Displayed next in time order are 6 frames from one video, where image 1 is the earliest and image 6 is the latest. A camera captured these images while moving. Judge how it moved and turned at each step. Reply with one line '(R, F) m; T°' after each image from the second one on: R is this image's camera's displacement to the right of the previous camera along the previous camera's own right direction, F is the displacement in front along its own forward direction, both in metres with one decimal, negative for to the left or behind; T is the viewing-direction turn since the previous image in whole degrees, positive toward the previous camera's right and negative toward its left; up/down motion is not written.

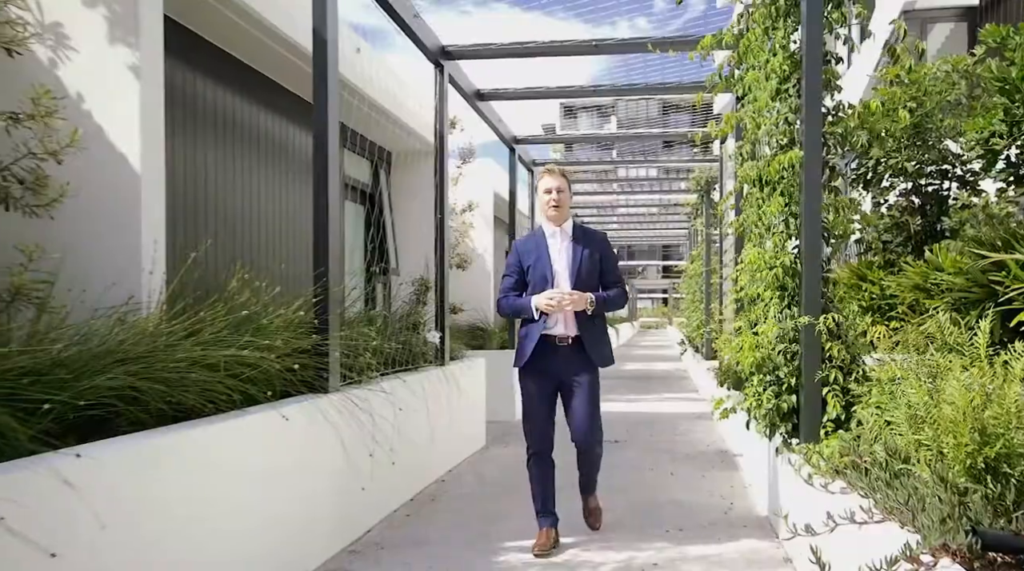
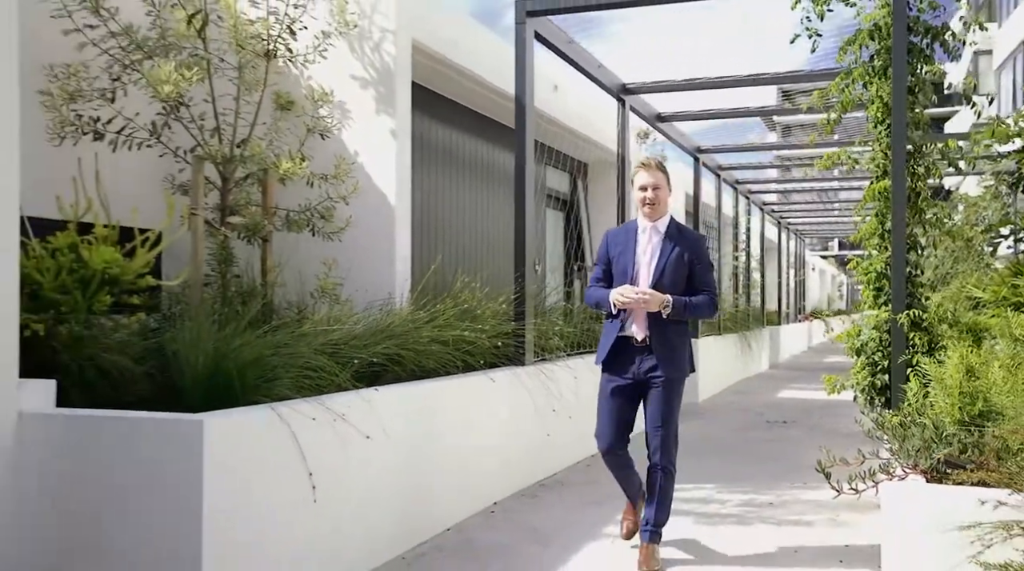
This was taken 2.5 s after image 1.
(+0.3, -1.3) m; -12°
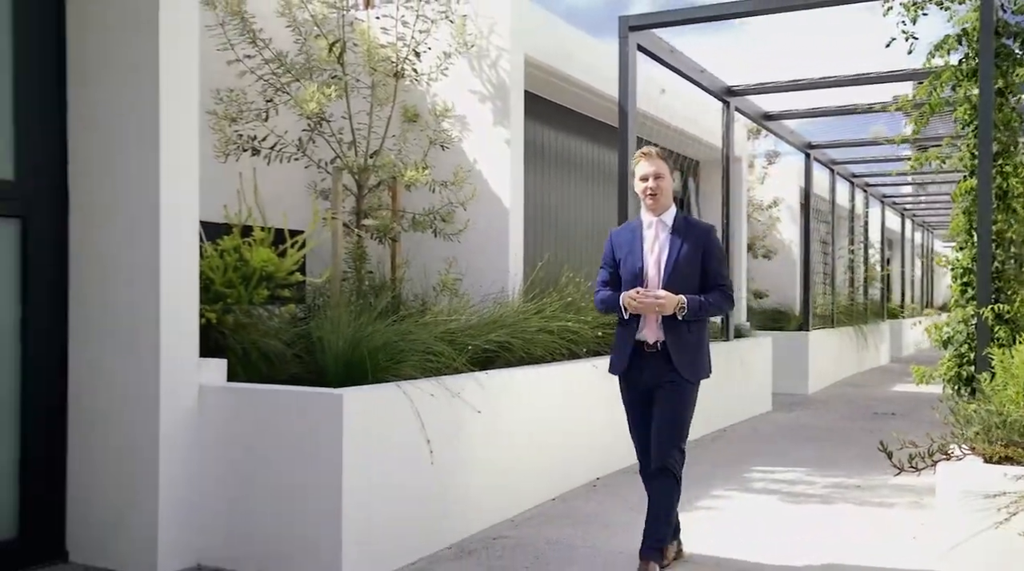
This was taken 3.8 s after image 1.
(+0.1, -0.5) m; -7°
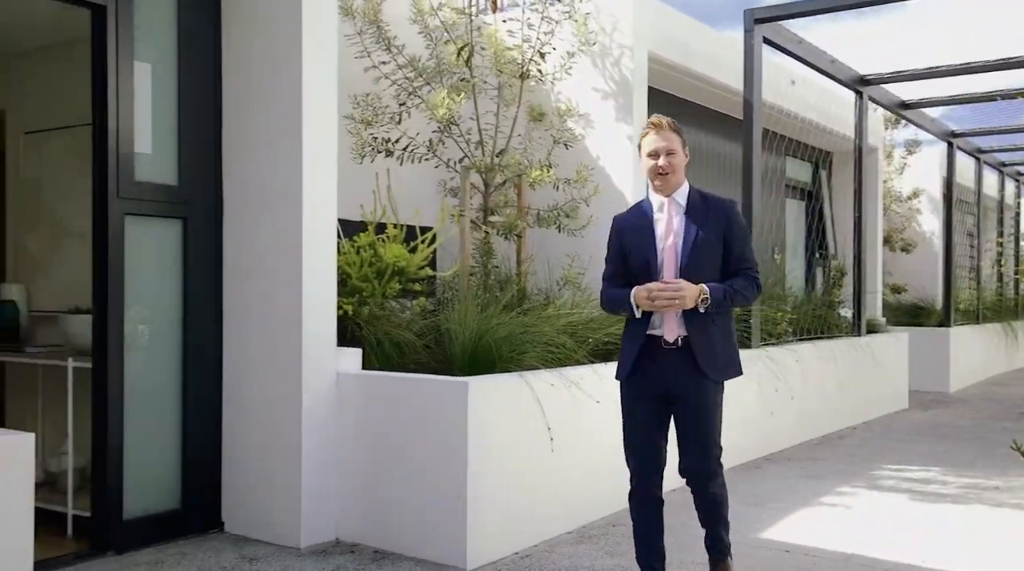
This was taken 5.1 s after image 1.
(+0.1, -0.2) m; -8°
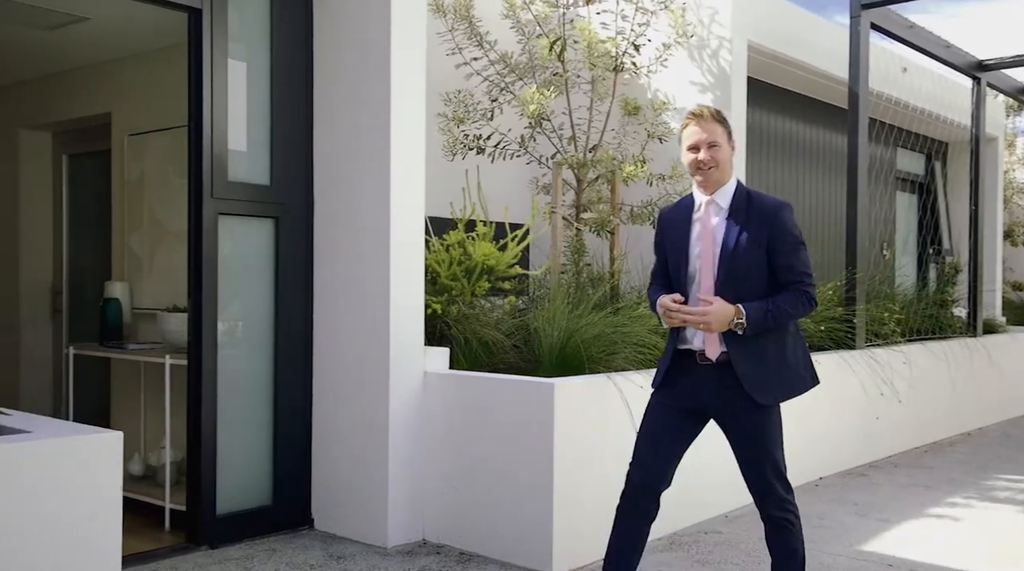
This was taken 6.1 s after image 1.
(+0.1, +0.1) m; -6°
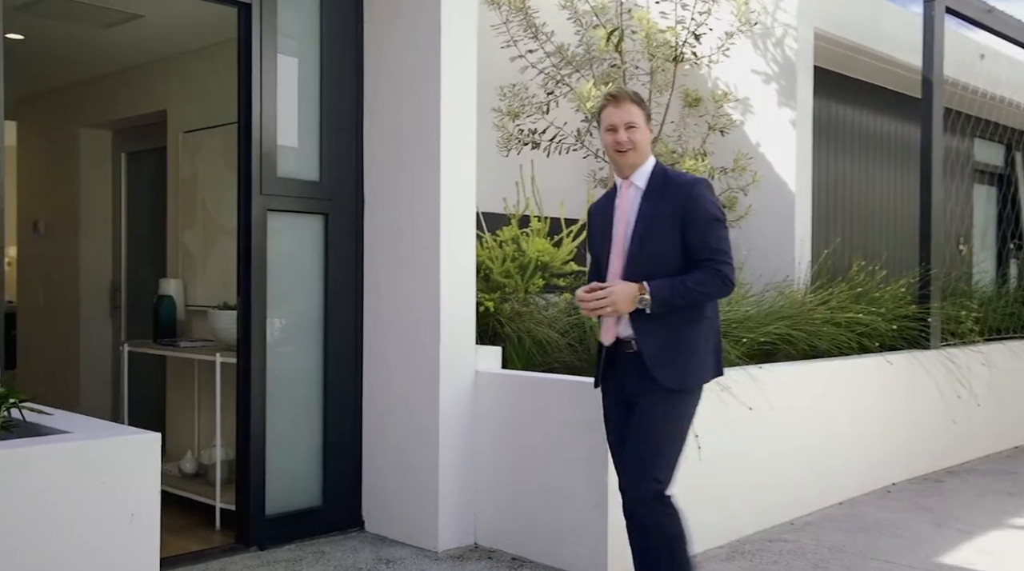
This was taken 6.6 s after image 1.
(0.0, +0.1) m; -4°
